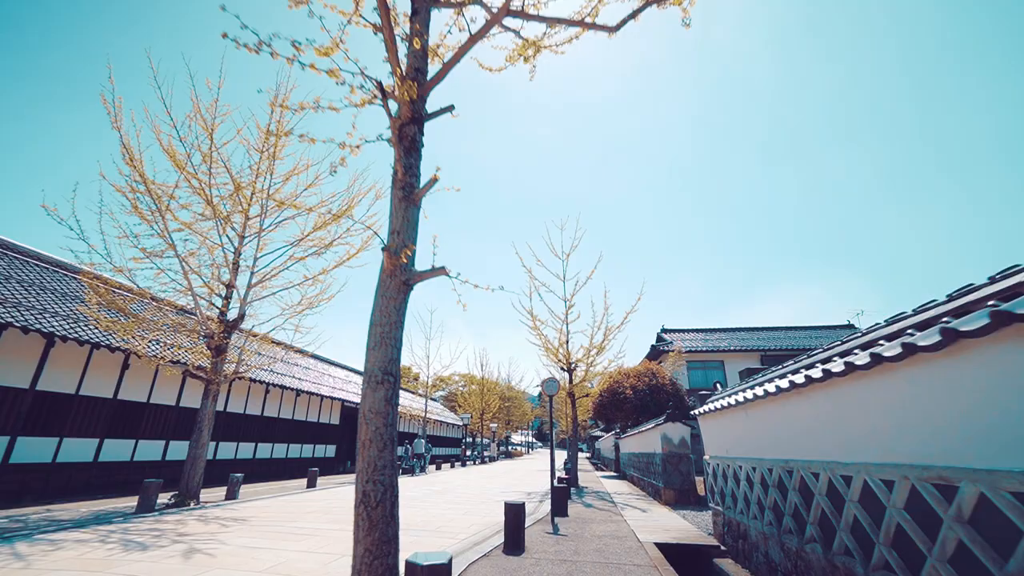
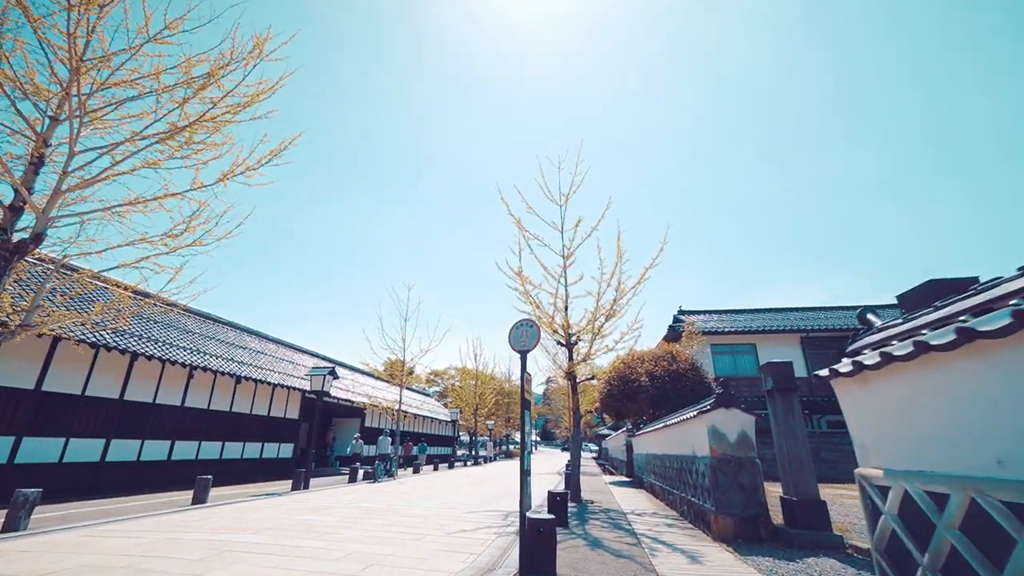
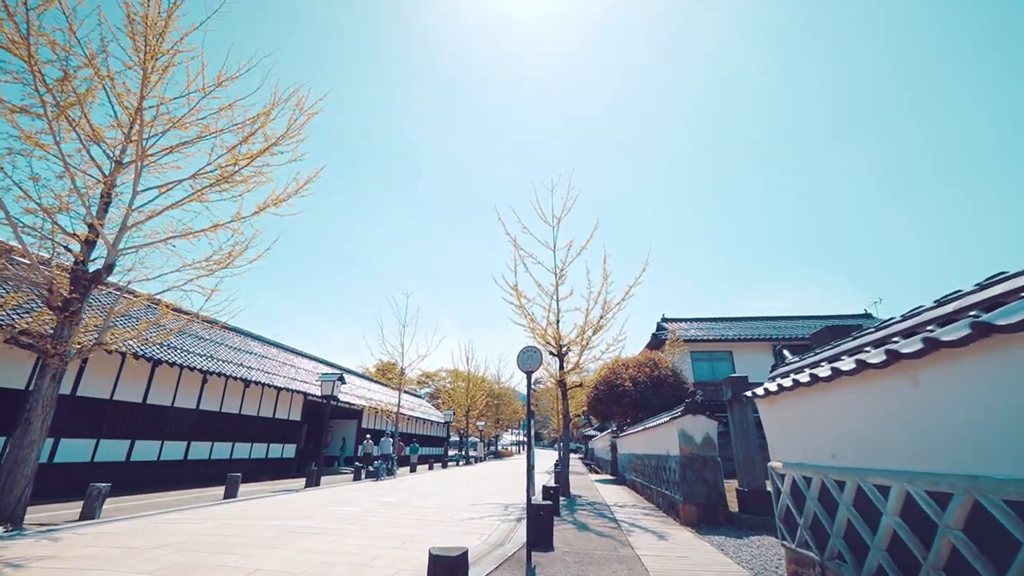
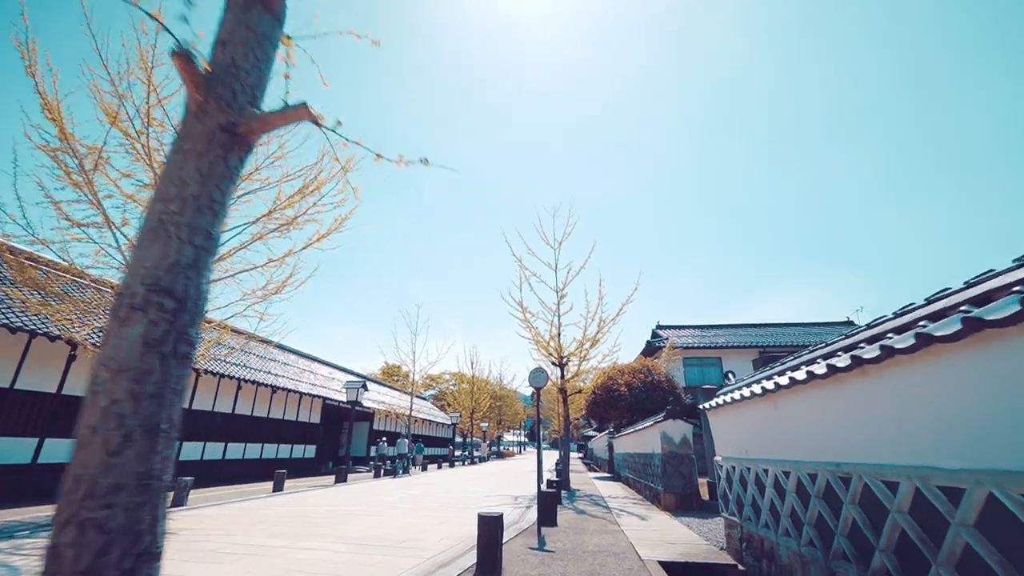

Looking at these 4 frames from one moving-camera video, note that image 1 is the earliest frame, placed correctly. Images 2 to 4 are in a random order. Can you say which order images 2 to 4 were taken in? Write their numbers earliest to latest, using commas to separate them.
4, 3, 2
